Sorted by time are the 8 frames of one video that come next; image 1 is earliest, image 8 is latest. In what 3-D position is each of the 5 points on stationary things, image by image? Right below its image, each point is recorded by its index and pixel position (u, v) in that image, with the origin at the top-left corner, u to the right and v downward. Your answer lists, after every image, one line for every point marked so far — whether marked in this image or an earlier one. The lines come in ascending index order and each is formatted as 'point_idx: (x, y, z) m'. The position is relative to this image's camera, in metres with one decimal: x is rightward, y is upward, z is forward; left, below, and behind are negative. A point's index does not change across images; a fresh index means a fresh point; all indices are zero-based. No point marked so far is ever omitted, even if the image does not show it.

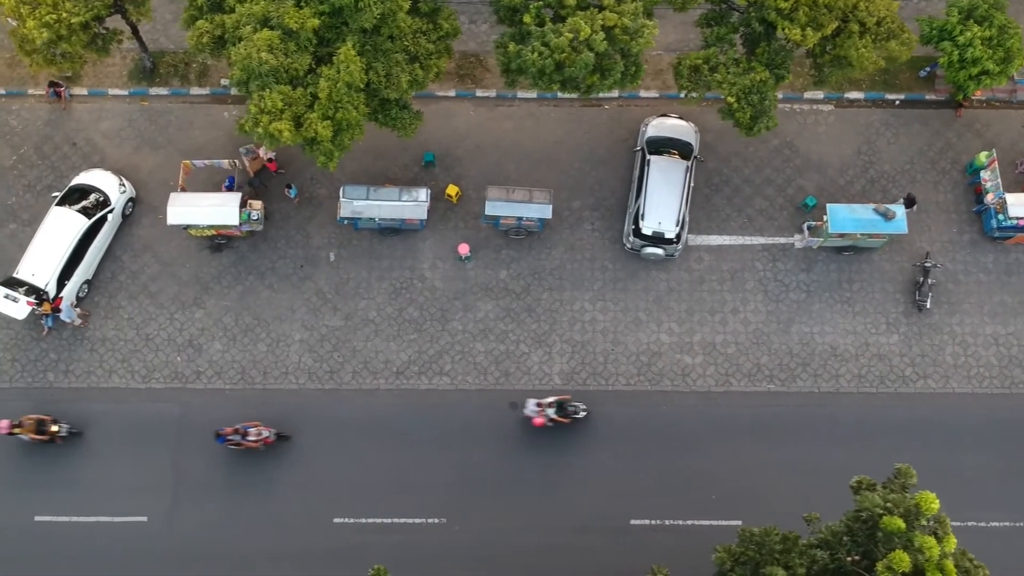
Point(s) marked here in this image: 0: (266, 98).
0: (-5.6, +4.3, +17.3) m
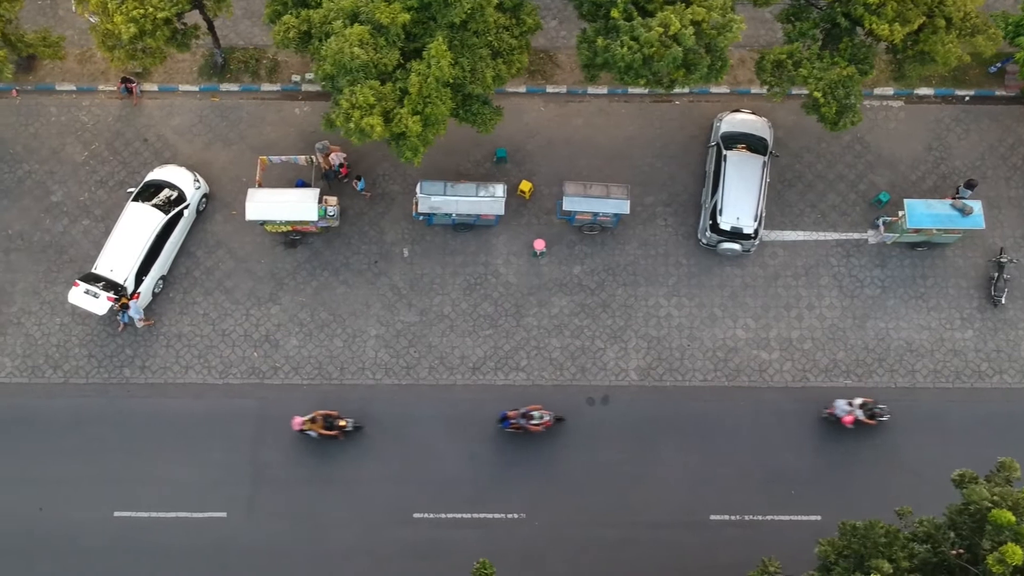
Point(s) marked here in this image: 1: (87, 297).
0: (-3.5, +4.4, +17.3) m
1: (-11.0, -0.2, +20.0) m
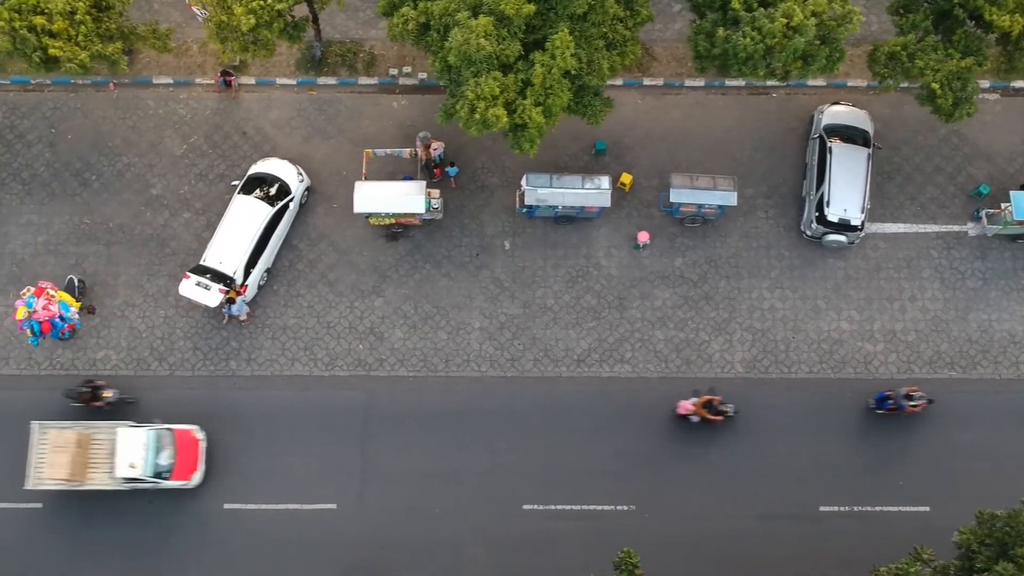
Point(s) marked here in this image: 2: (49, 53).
0: (-0.6, +4.6, +17.4) m
1: (-8.1, 0.0, +20.0) m
2: (-10.9, +5.5, +18.0) m
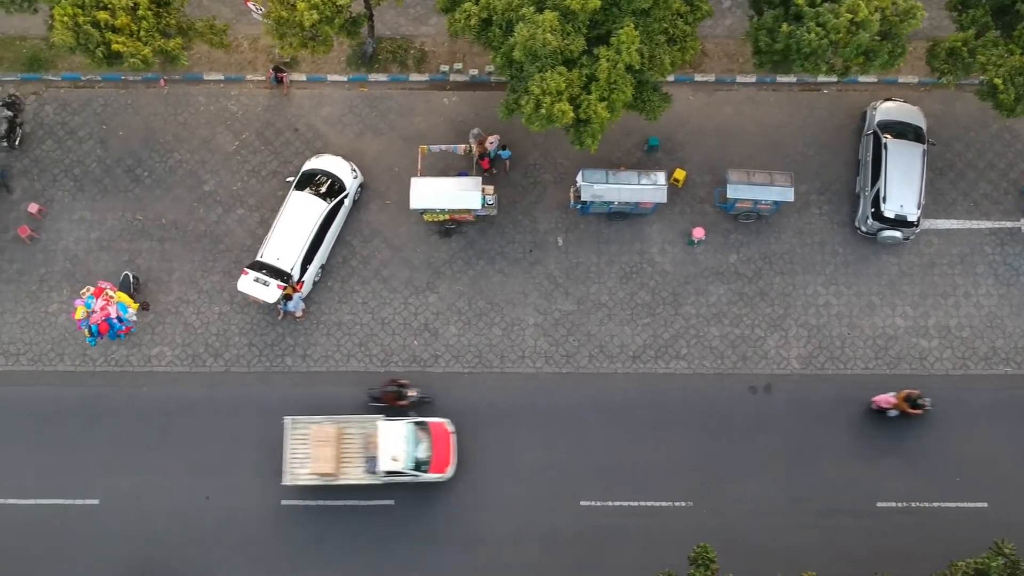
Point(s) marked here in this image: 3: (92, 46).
0: (+0.9, +4.8, +17.3) m
1: (-6.6, +0.1, +20.0) m
2: (-9.4, +5.7, +18.0) m
3: (-9.9, +5.7, +18.1) m
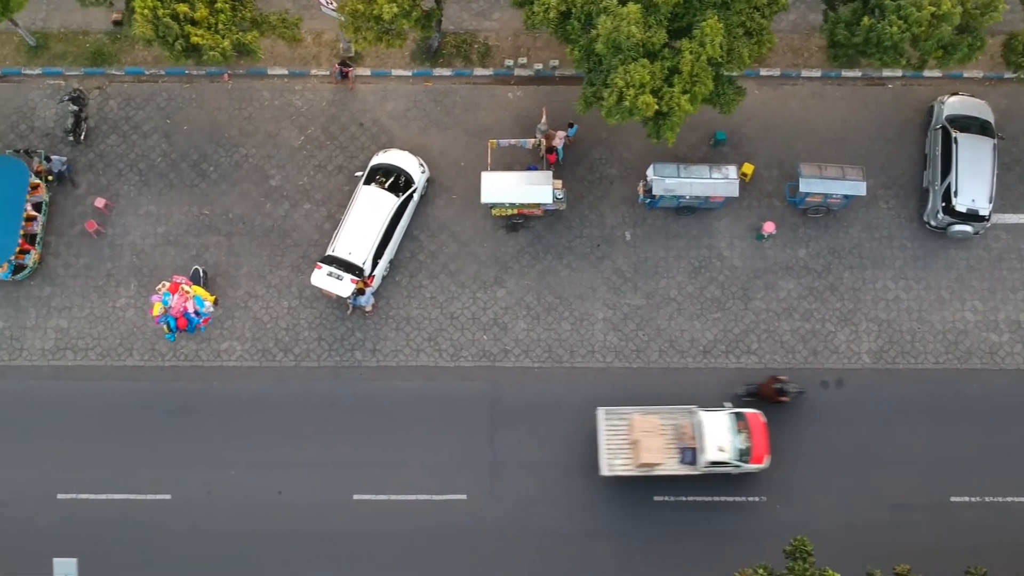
0: (+2.8, +4.9, +17.3) m
1: (-4.7, +0.2, +19.9) m
2: (-7.5, +5.8, +17.9) m
3: (-8.0, +5.9, +18.0) m
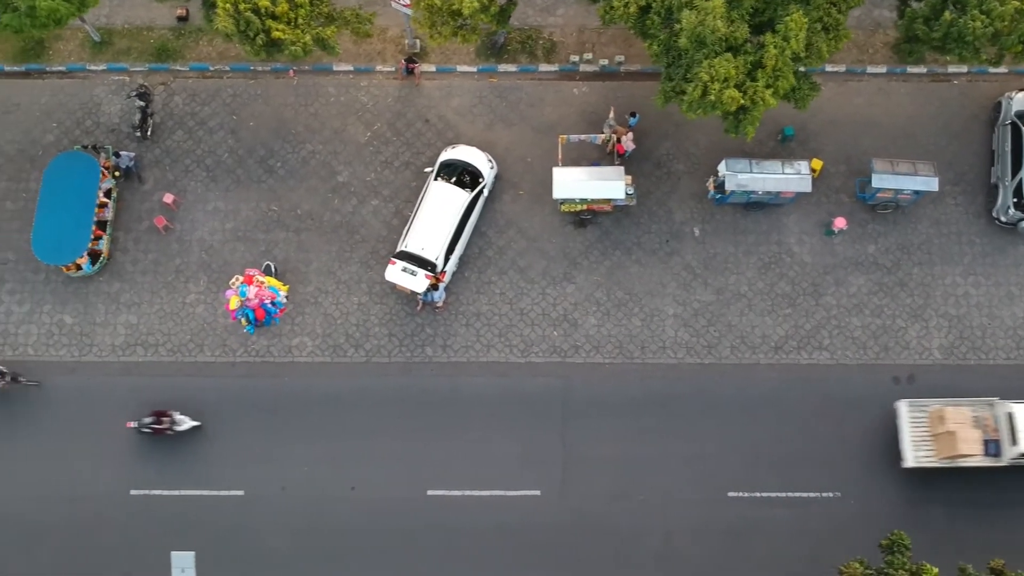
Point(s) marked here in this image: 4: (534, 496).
0: (+4.7, +5.0, +17.3) m
1: (-2.8, +0.3, +19.9) m
2: (-5.6, +5.9, +17.9) m
3: (-6.1, +6.0, +18.0) m
4: (+0.6, -5.4, +20.0) m
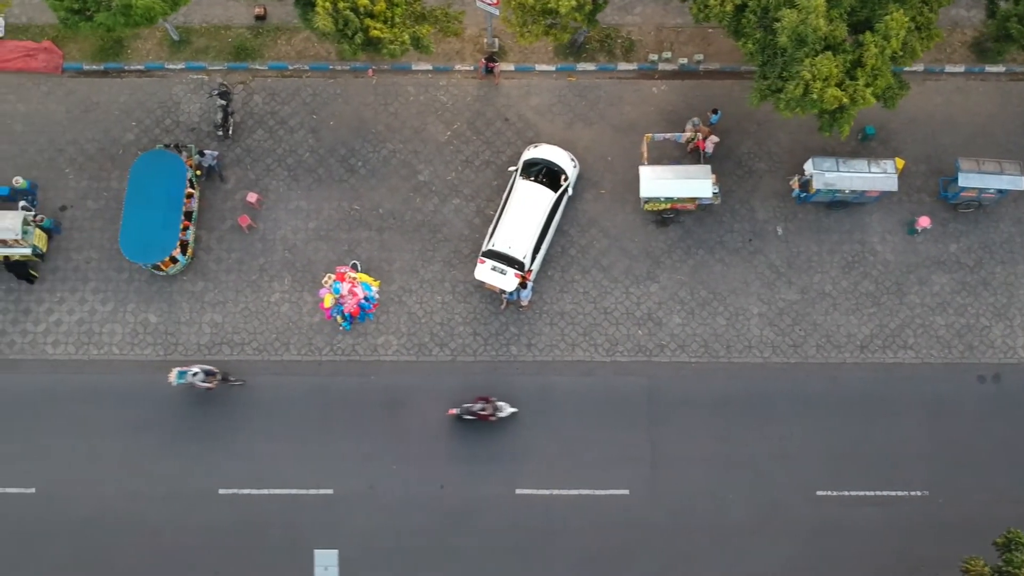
0: (+7.0, +5.1, +17.3) m
1: (-0.5, +0.4, +19.9) m
2: (-3.3, +5.9, +17.9) m
3: (-3.8, +6.0, +18.0) m
4: (+2.9, -5.4, +20.0) m
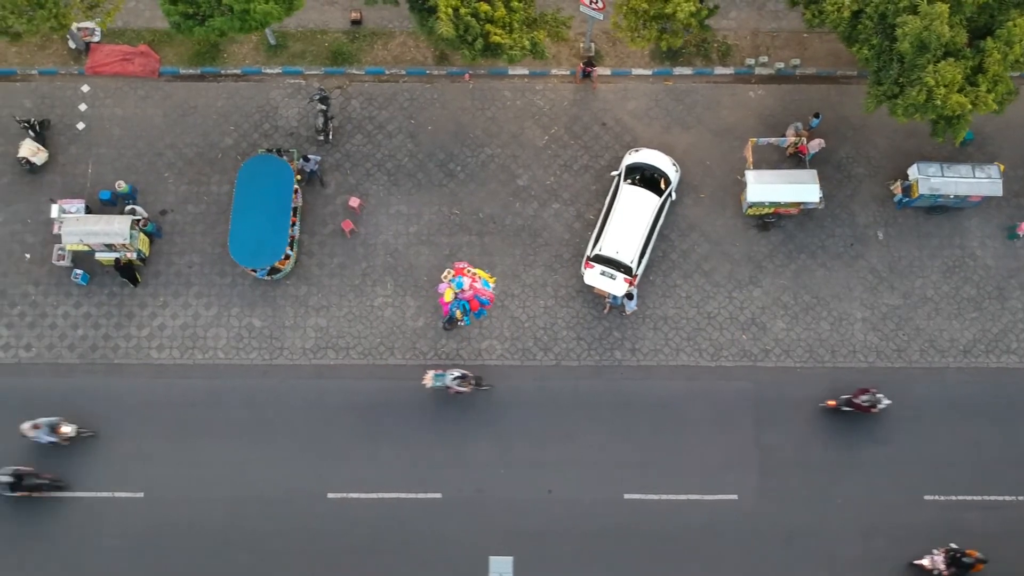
0: (+9.8, +4.9, +17.3) m
1: (+2.3, +0.2, +19.9) m
2: (-0.4, +5.8, +17.9) m
3: (-1.0, +5.9, +18.0) m
4: (+5.7, -5.5, +20.0) m
